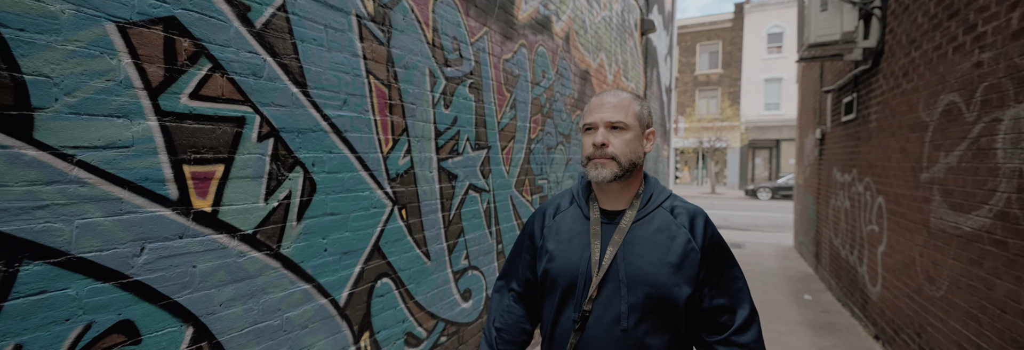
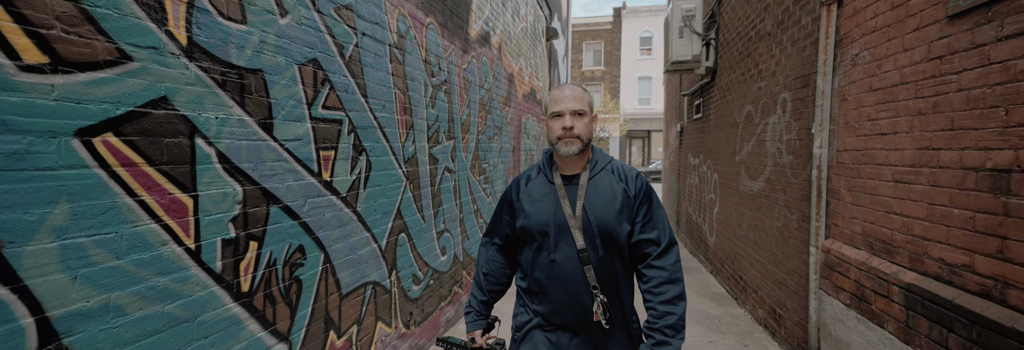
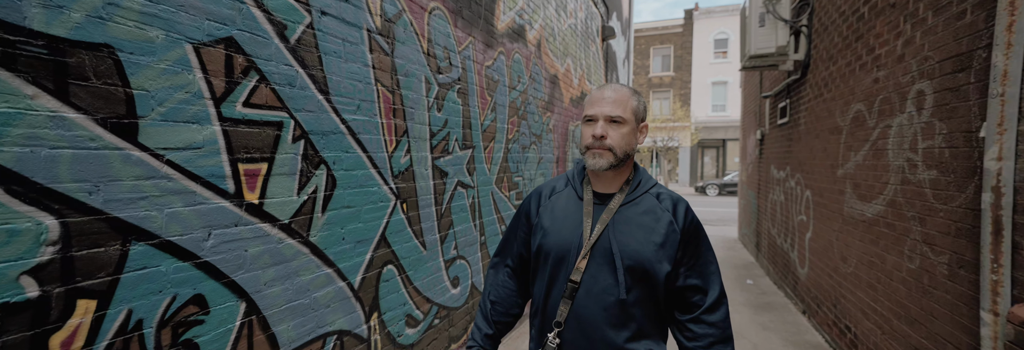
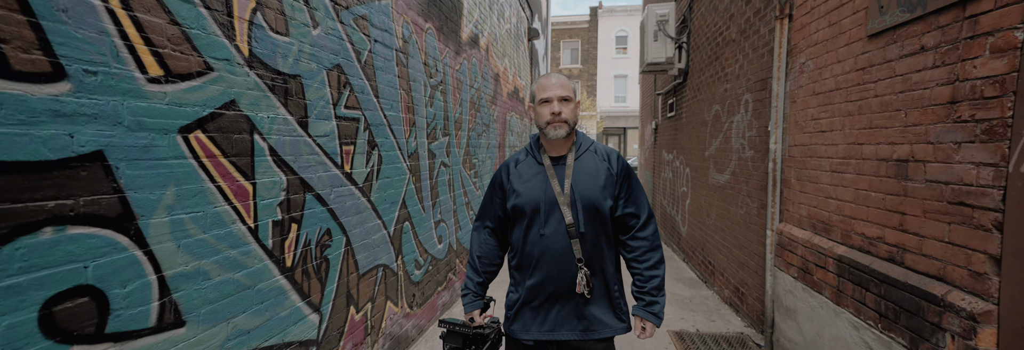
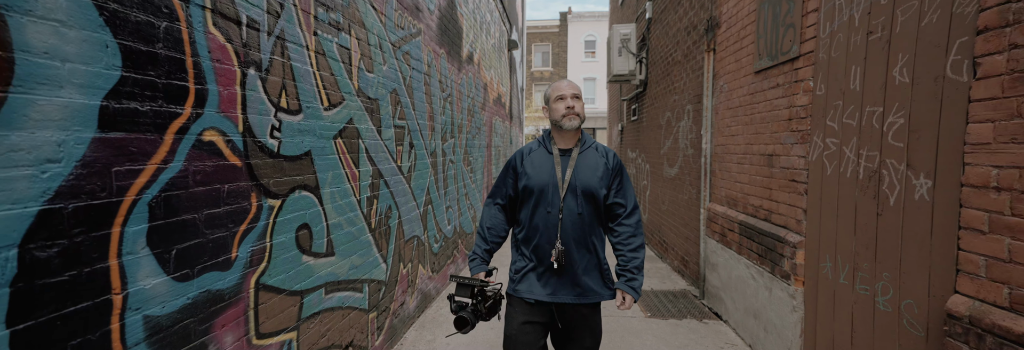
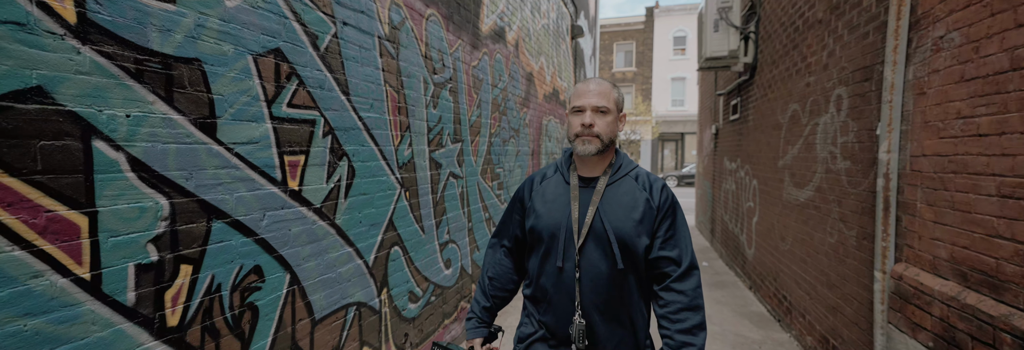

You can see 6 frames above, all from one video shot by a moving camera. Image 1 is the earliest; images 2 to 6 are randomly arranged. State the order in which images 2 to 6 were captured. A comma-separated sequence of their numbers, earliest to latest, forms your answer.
3, 6, 2, 4, 5
